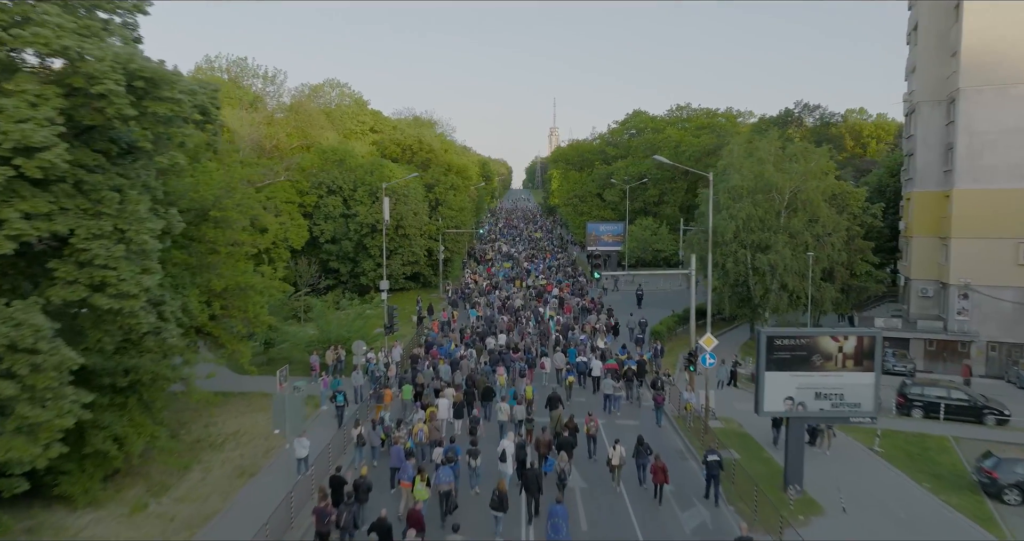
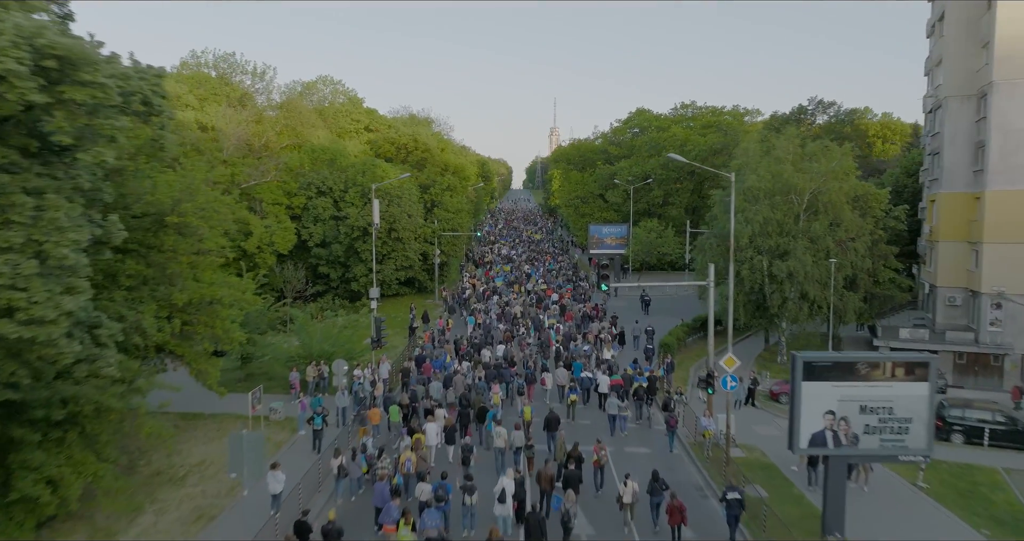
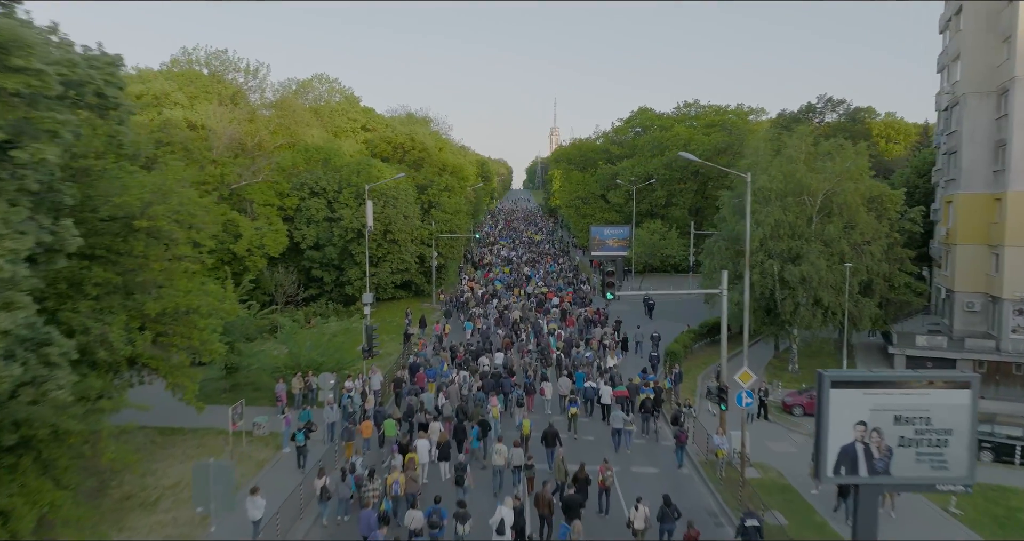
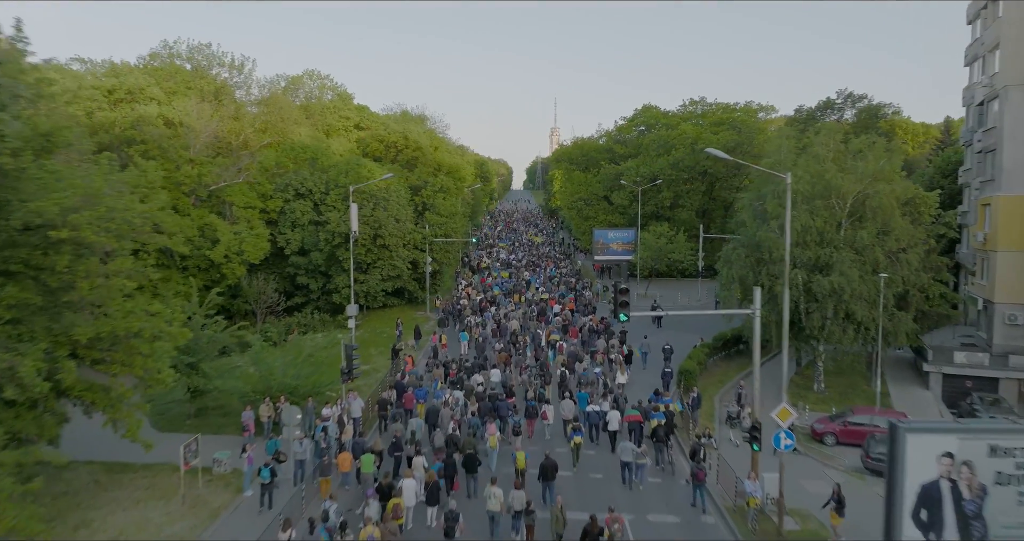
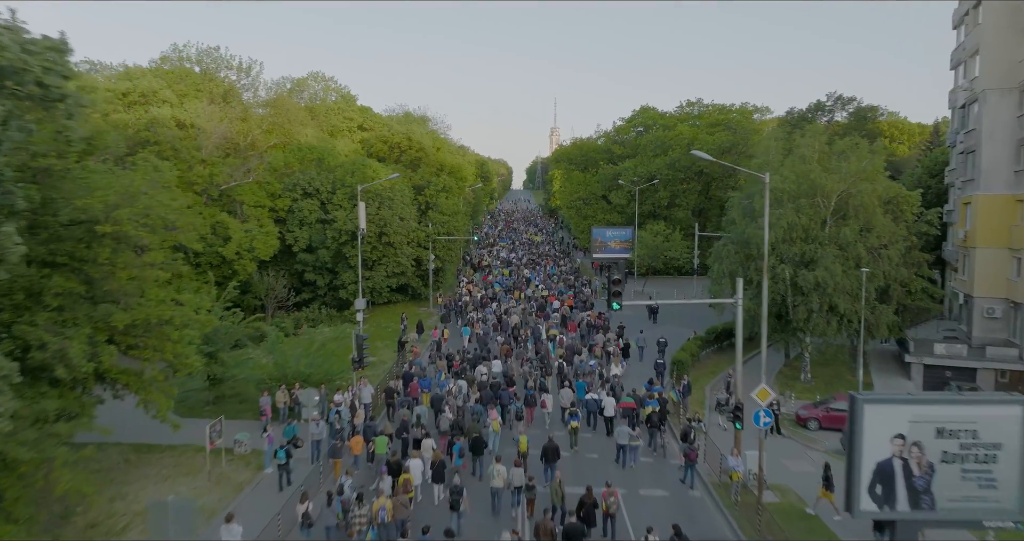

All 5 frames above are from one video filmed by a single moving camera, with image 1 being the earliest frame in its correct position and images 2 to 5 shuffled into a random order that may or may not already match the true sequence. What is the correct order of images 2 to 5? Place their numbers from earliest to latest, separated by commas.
2, 3, 5, 4
